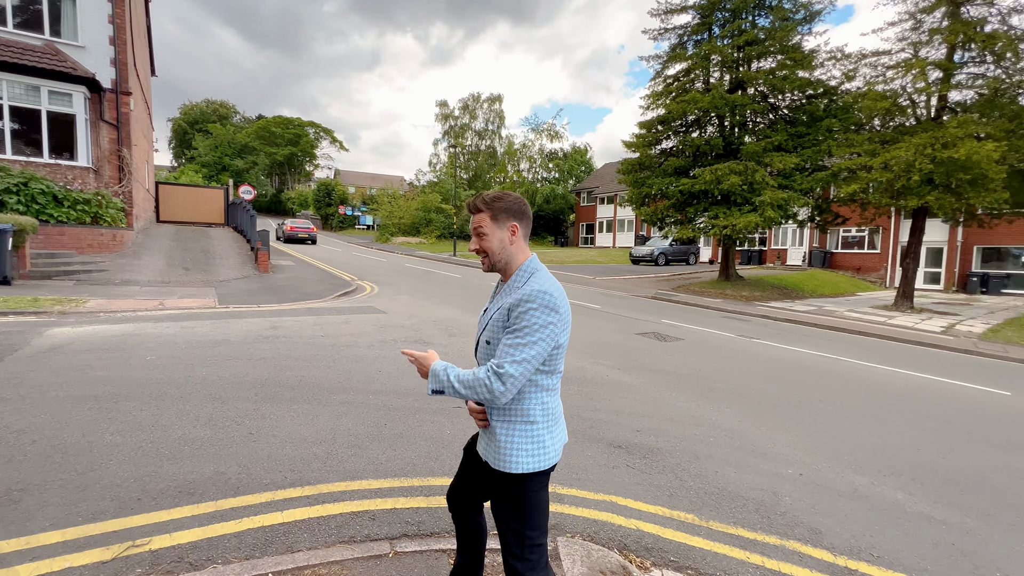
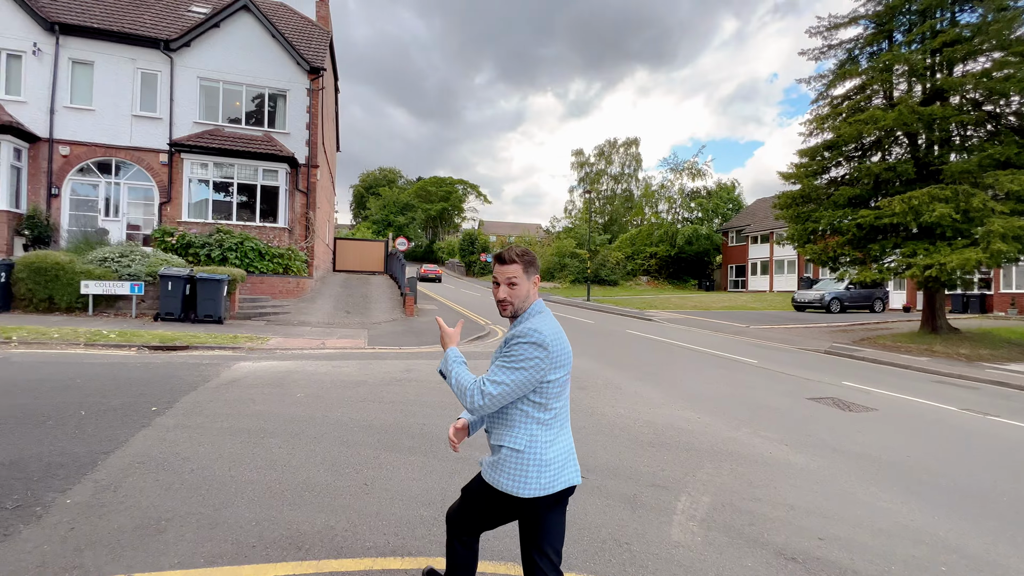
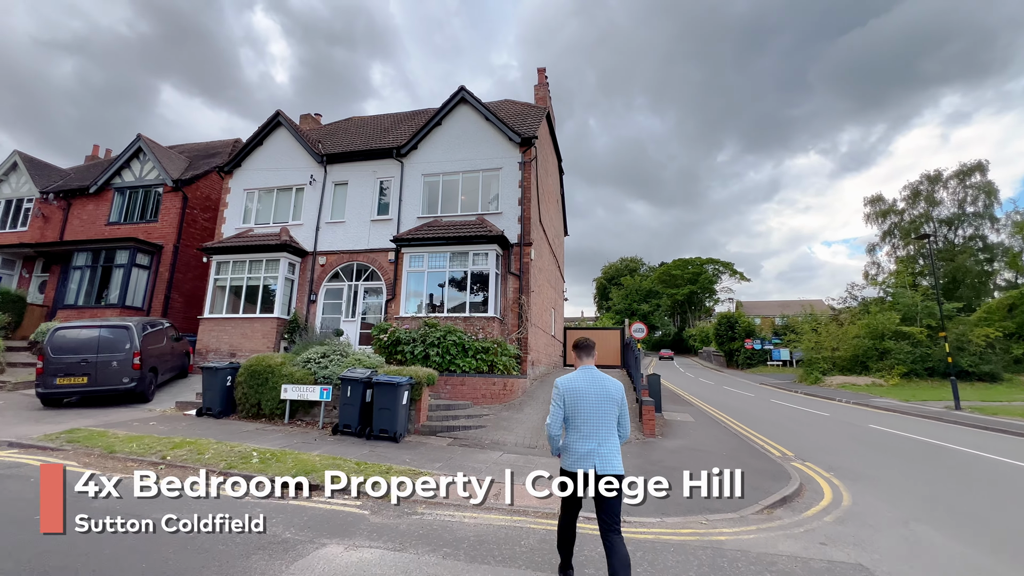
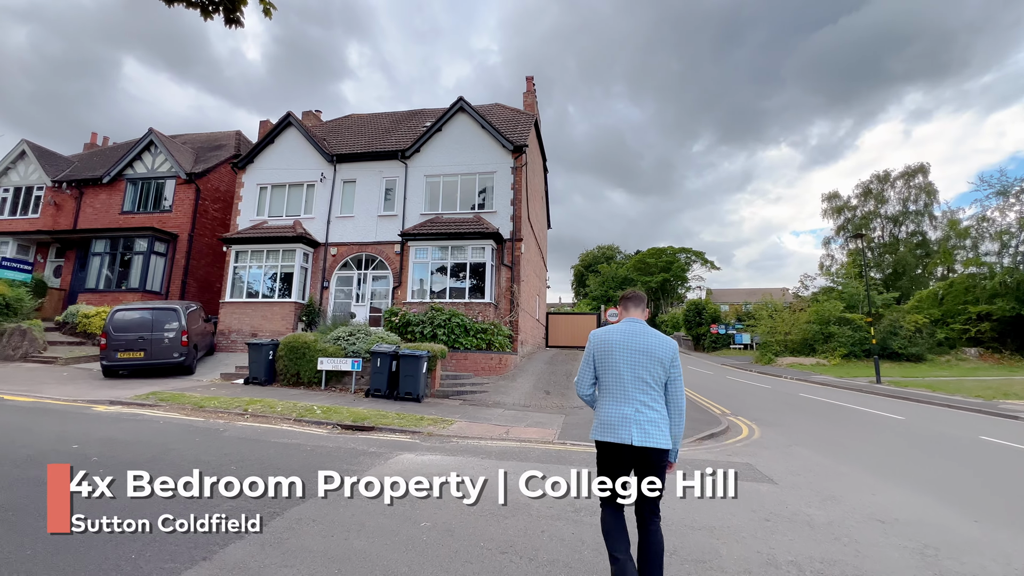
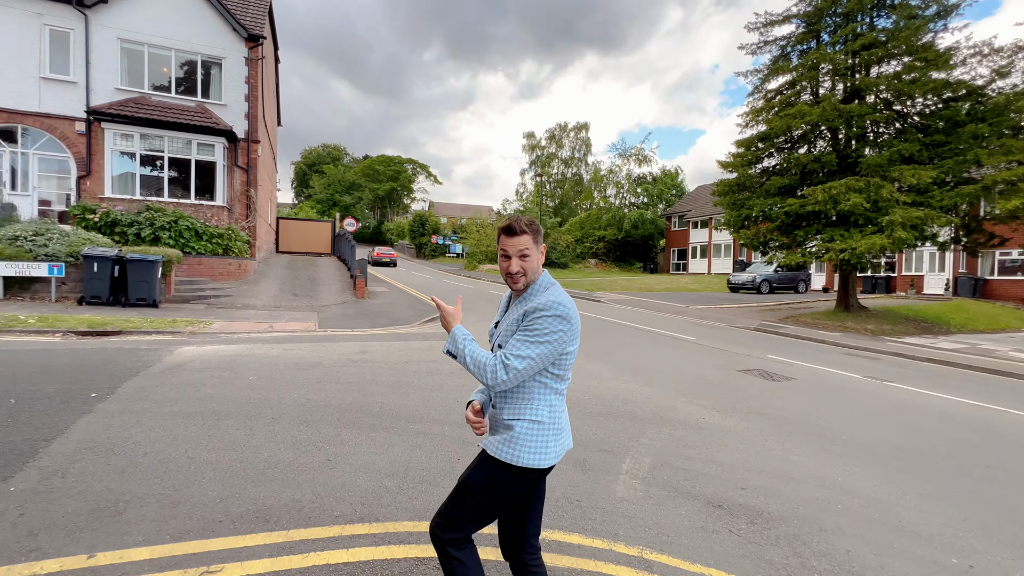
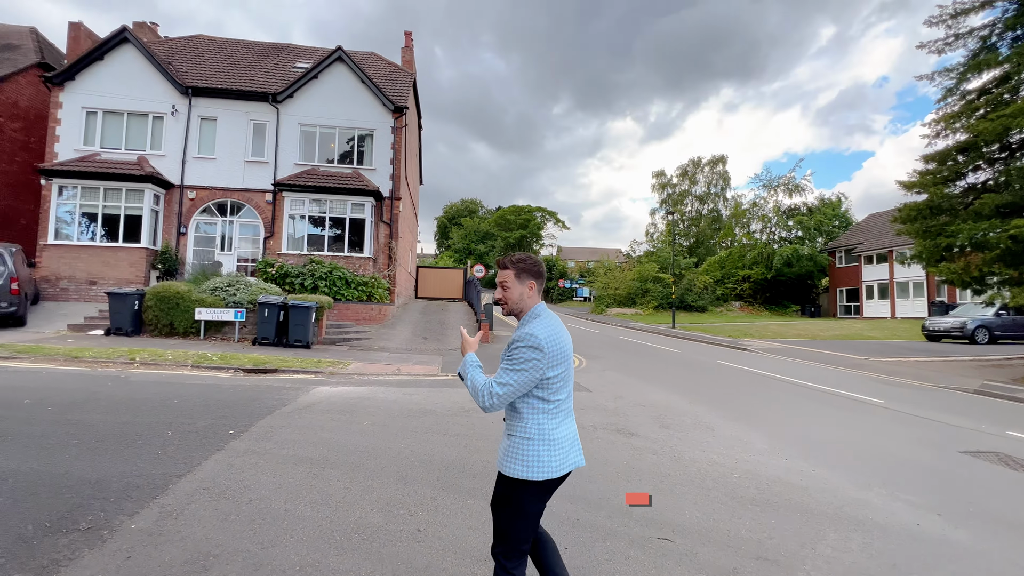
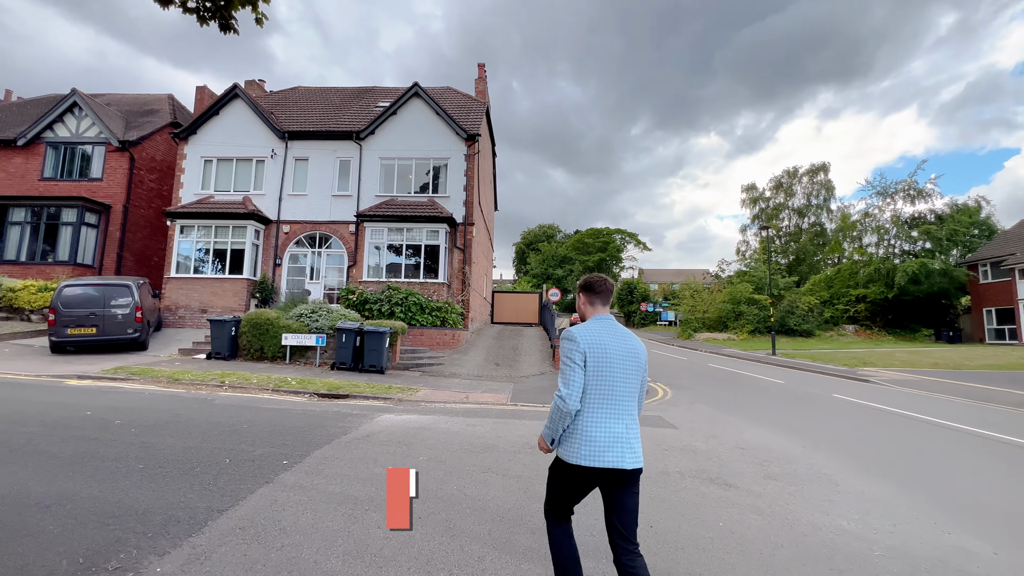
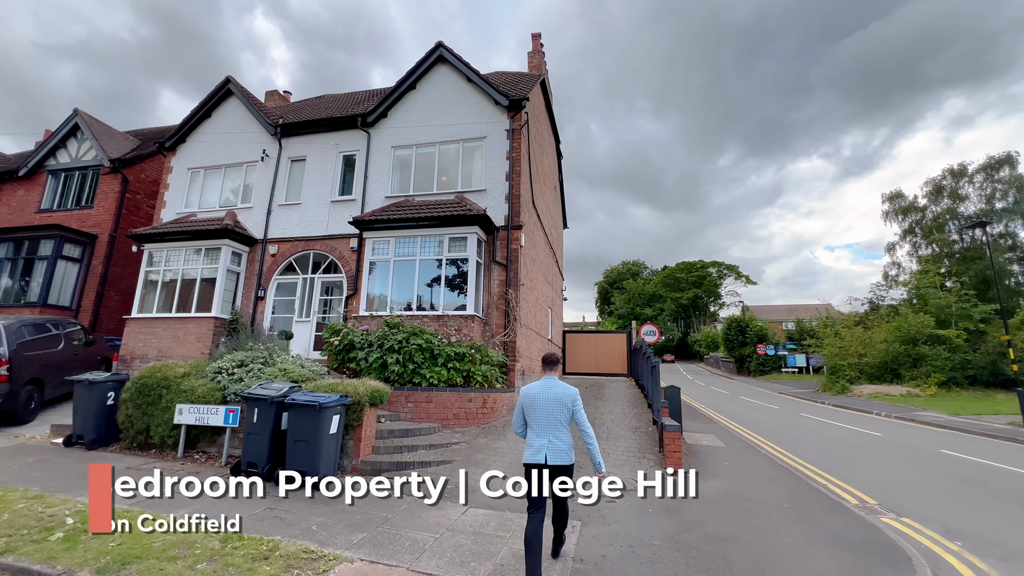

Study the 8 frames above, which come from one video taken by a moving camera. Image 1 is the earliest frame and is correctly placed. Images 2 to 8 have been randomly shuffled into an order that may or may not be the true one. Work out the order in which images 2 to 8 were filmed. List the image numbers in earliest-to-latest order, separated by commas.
5, 2, 6, 7, 4, 3, 8
